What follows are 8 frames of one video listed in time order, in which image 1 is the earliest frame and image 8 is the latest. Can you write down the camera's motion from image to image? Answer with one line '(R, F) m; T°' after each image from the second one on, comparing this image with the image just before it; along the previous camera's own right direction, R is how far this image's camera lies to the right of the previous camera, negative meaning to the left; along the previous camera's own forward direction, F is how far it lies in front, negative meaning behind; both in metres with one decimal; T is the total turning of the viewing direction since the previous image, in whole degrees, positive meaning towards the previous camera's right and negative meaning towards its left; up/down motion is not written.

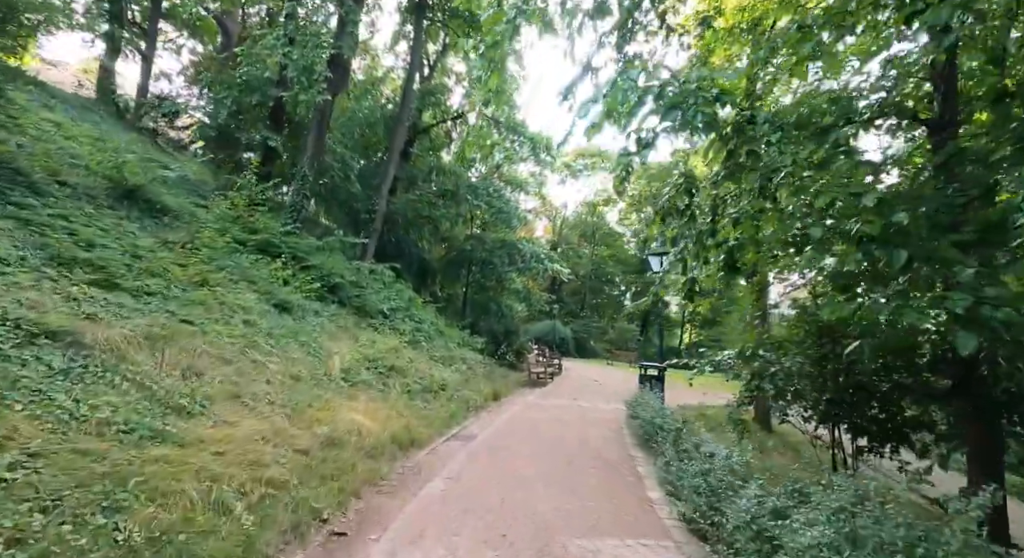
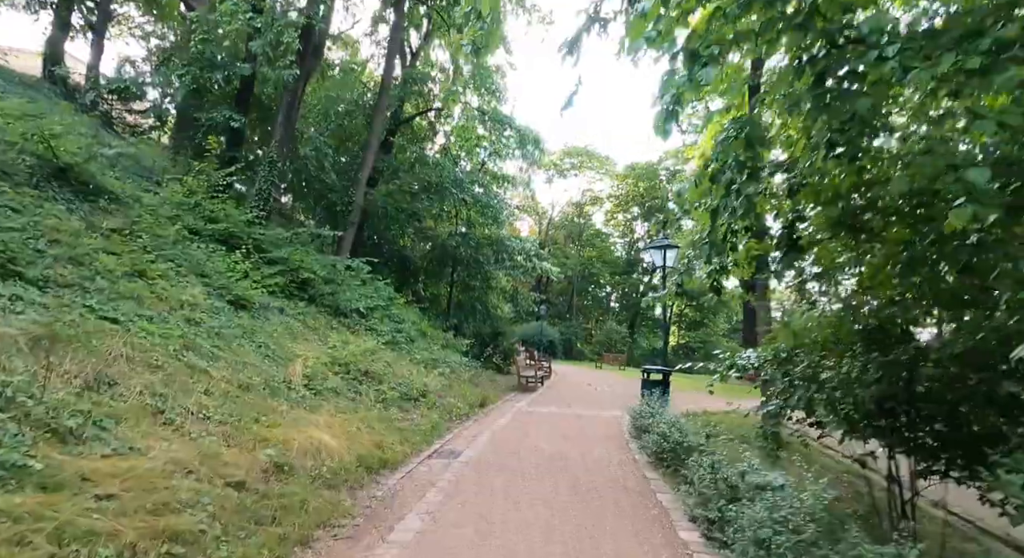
(-0.1, +0.9) m; +2°
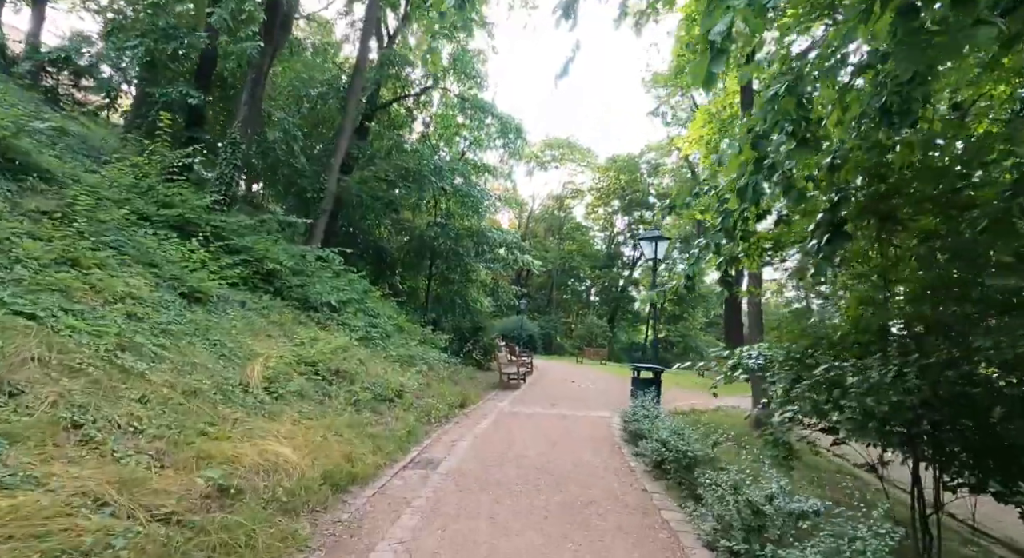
(-0.1, +0.5) m; +3°
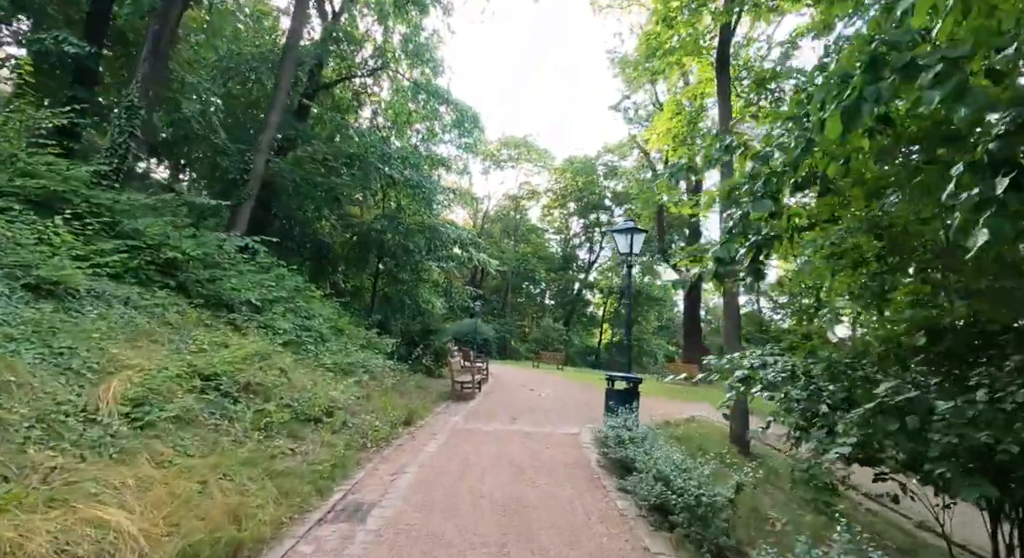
(0.0, +1.2) m; +5°
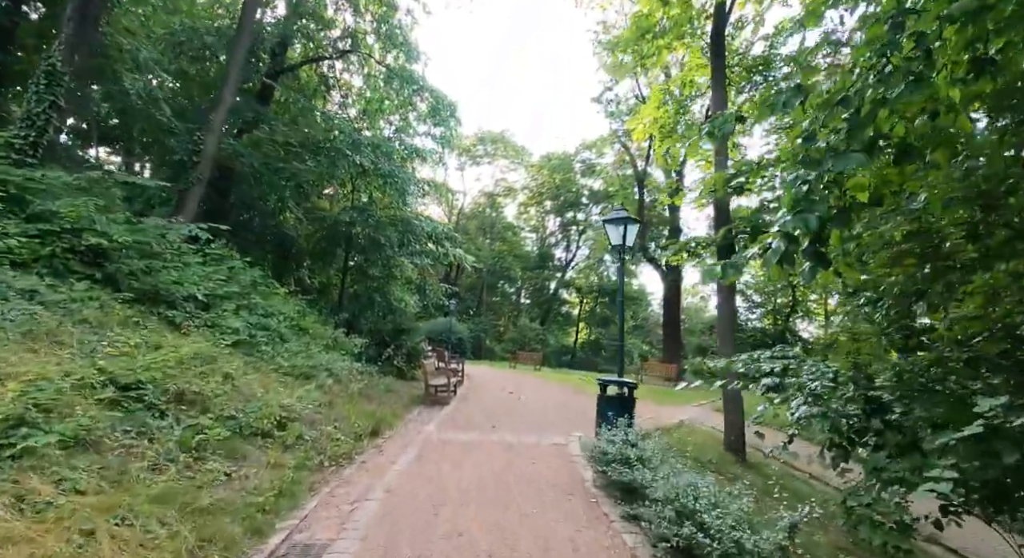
(-0.1, +0.8) m; +3°
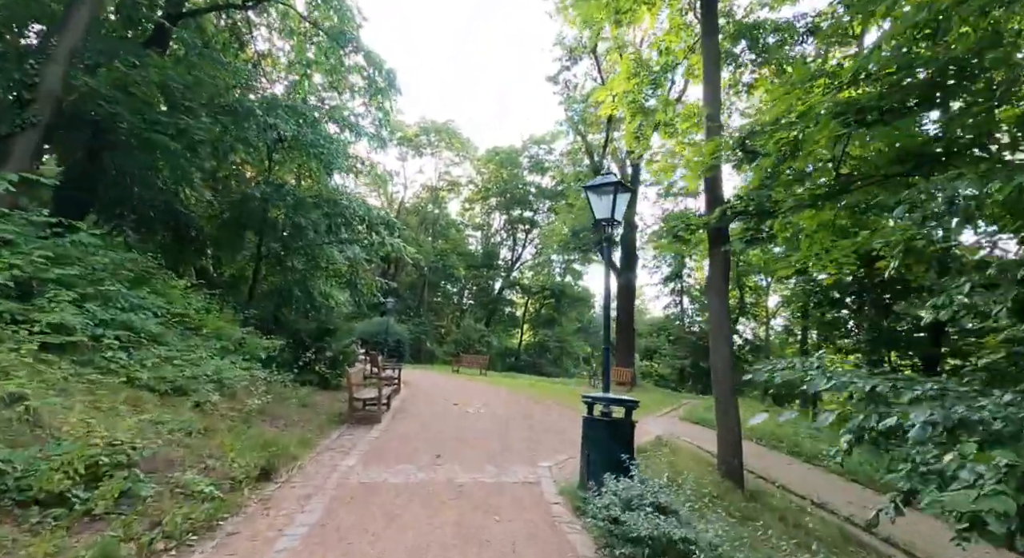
(-0.1, +1.8) m; +7°
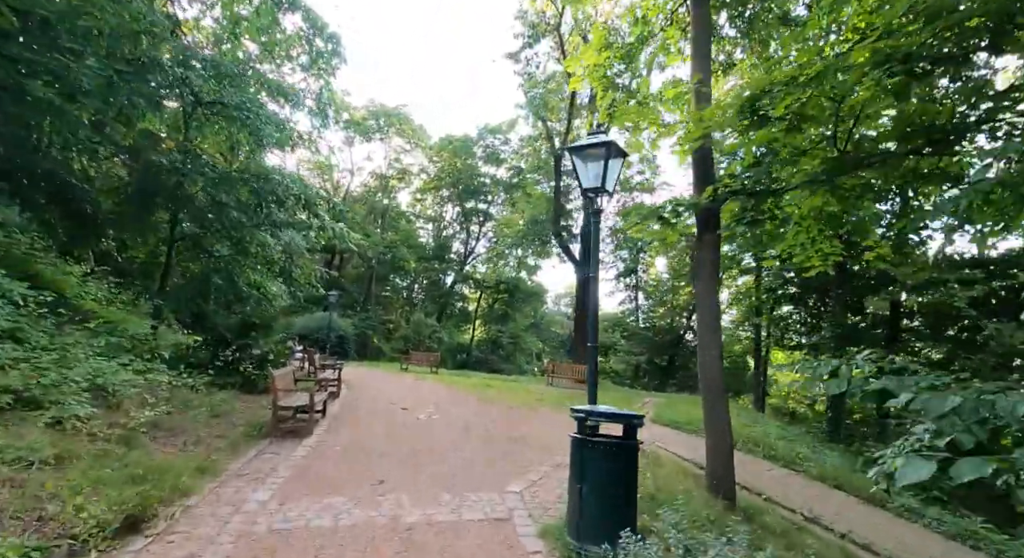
(-0.1, +1.1) m; +6°
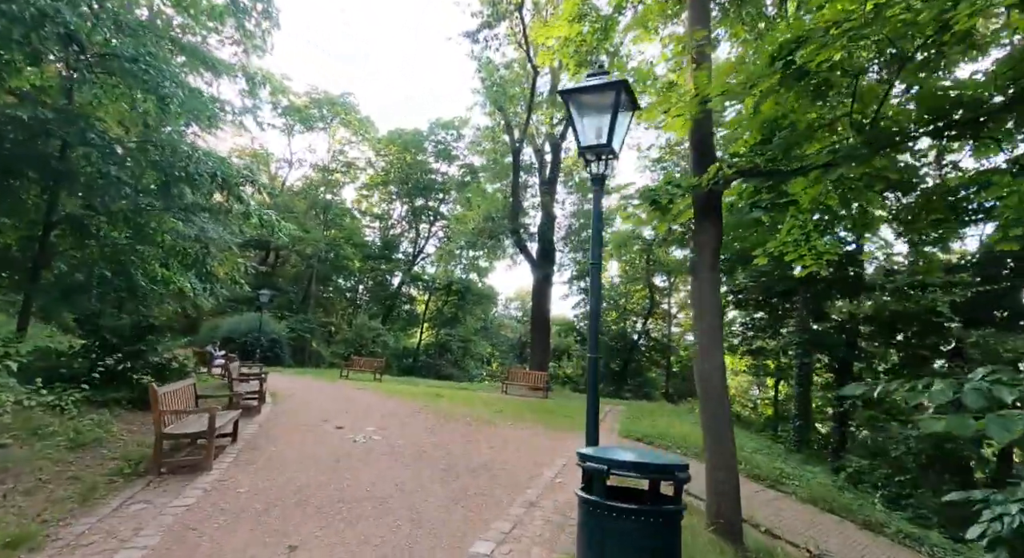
(-0.2, +1.2) m; +6°
